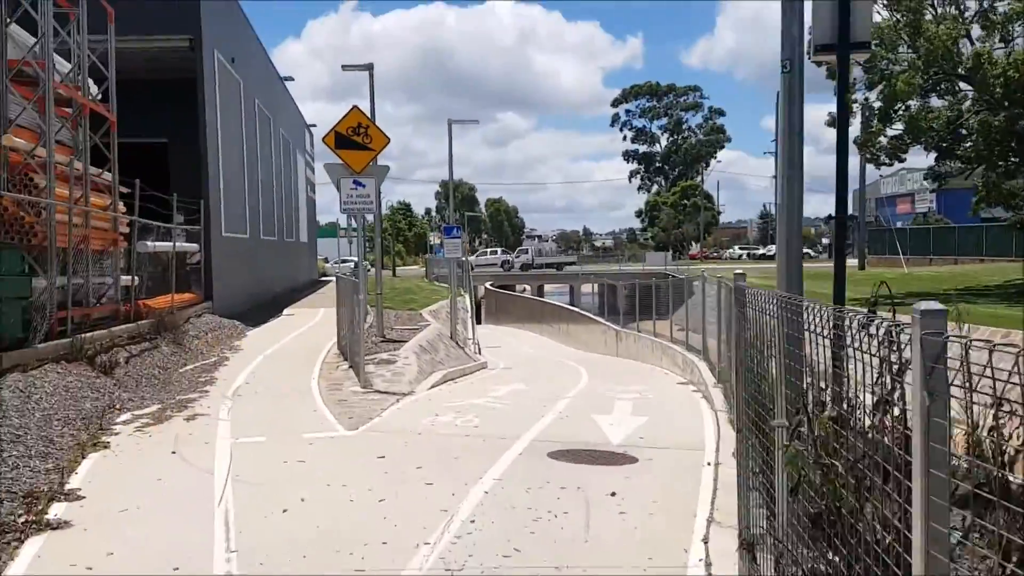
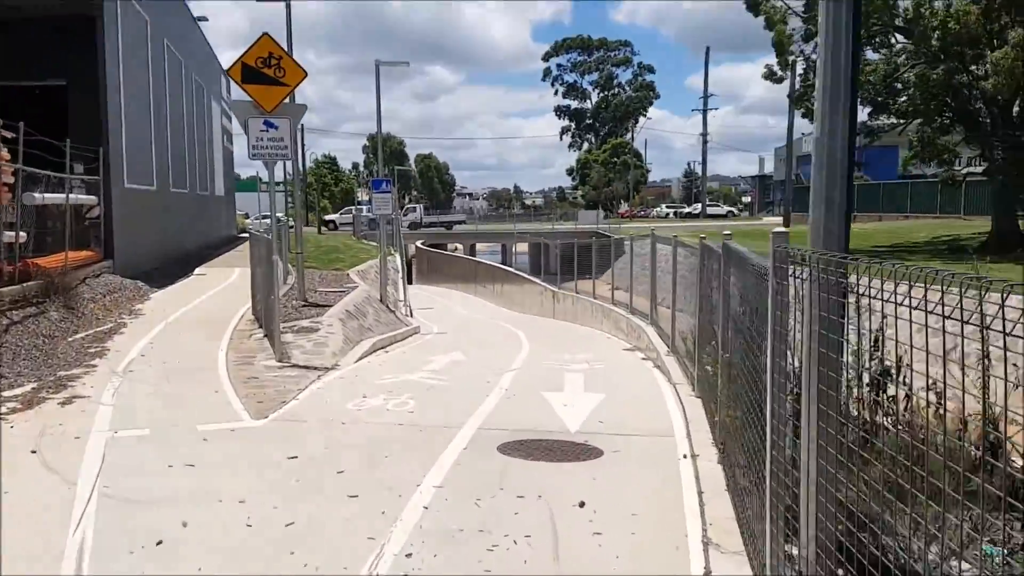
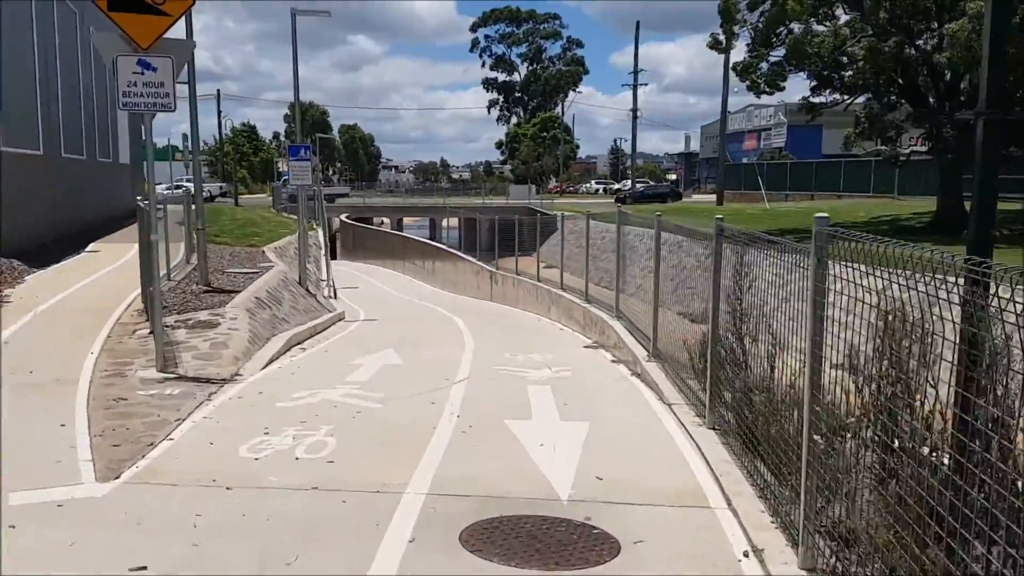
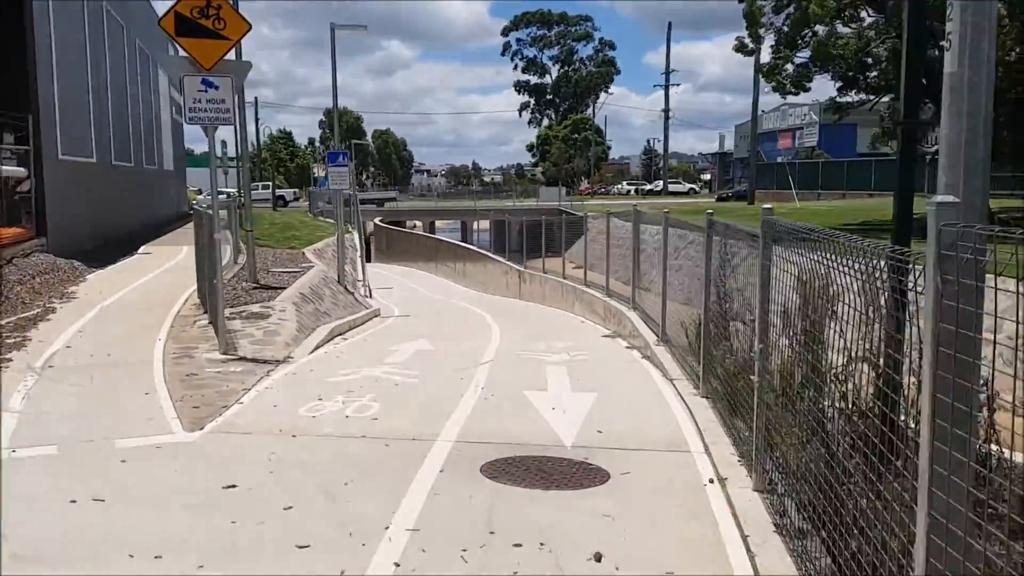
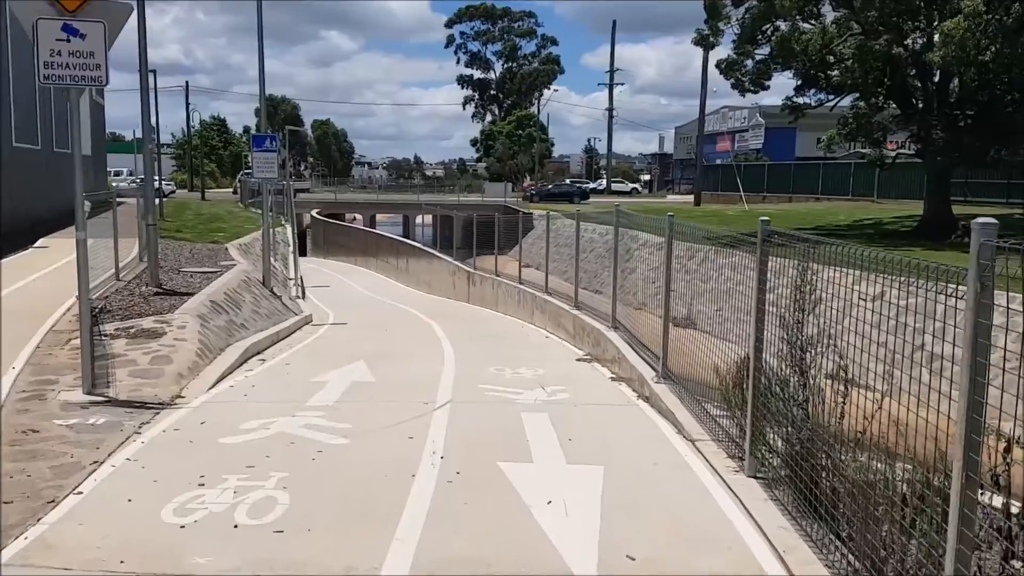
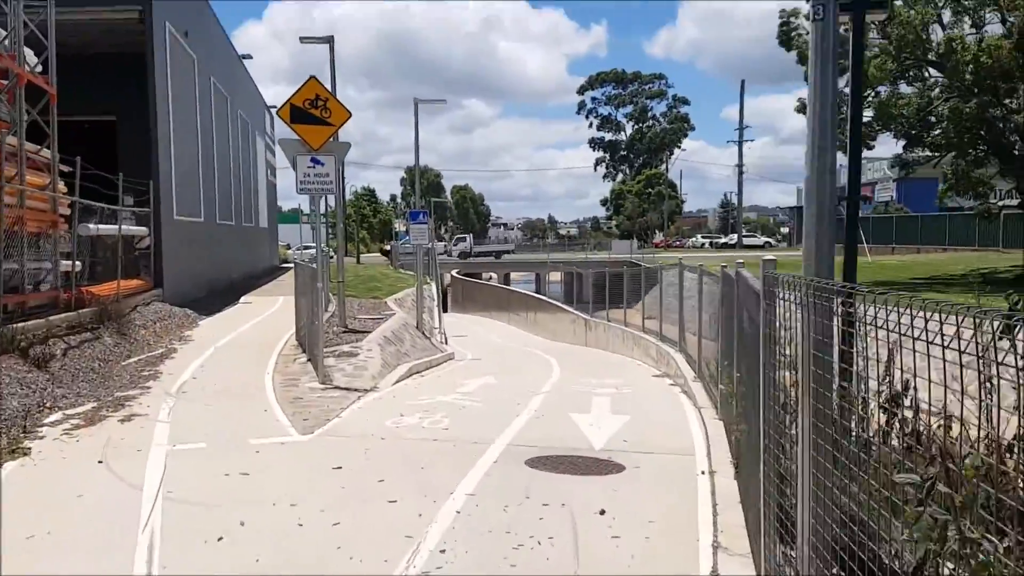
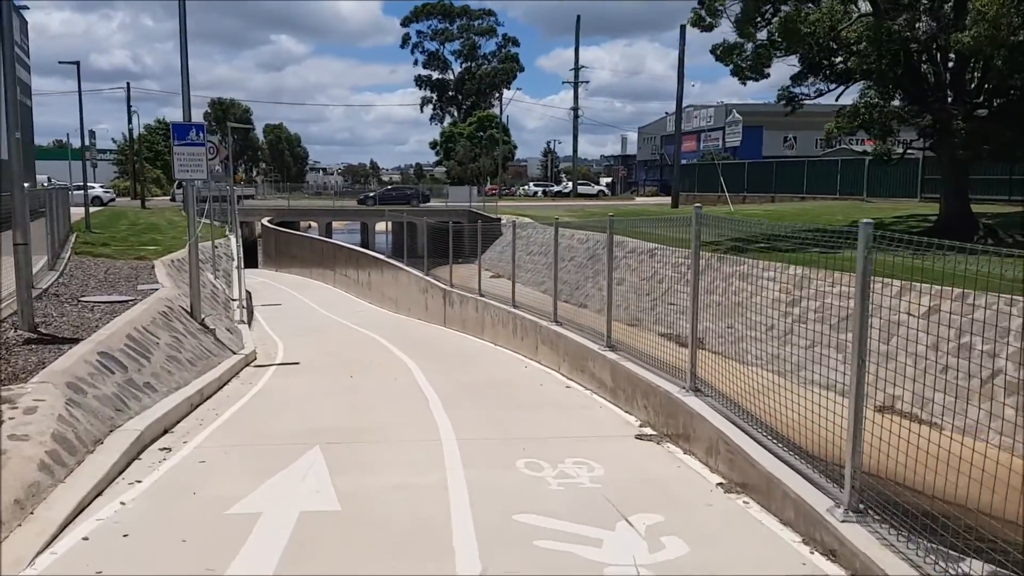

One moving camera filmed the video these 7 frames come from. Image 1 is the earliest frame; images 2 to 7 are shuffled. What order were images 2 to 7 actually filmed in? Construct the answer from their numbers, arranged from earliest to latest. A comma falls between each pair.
6, 2, 4, 3, 5, 7
